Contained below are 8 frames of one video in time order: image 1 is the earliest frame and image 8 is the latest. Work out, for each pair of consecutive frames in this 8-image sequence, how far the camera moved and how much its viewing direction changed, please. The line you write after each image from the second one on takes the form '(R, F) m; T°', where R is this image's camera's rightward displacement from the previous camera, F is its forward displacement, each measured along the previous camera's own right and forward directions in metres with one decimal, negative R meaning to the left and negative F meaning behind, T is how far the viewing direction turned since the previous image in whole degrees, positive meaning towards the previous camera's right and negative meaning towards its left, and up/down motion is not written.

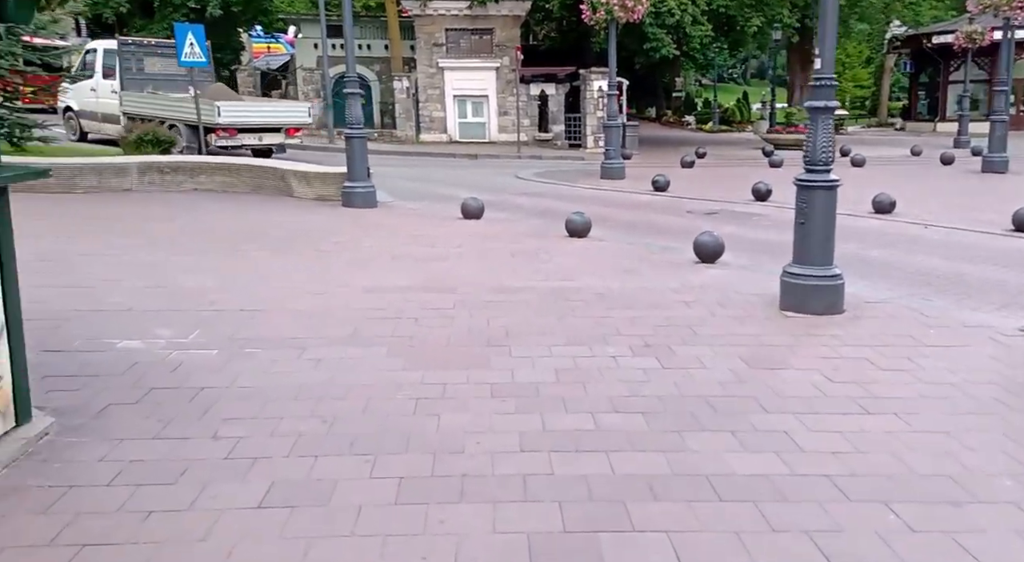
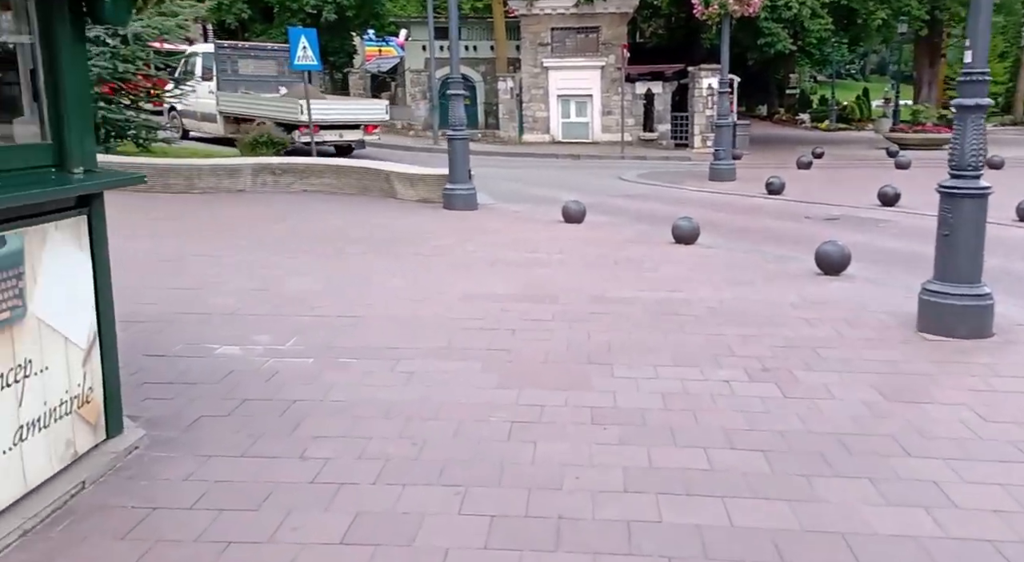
(0.0, +0.3) m; -6°
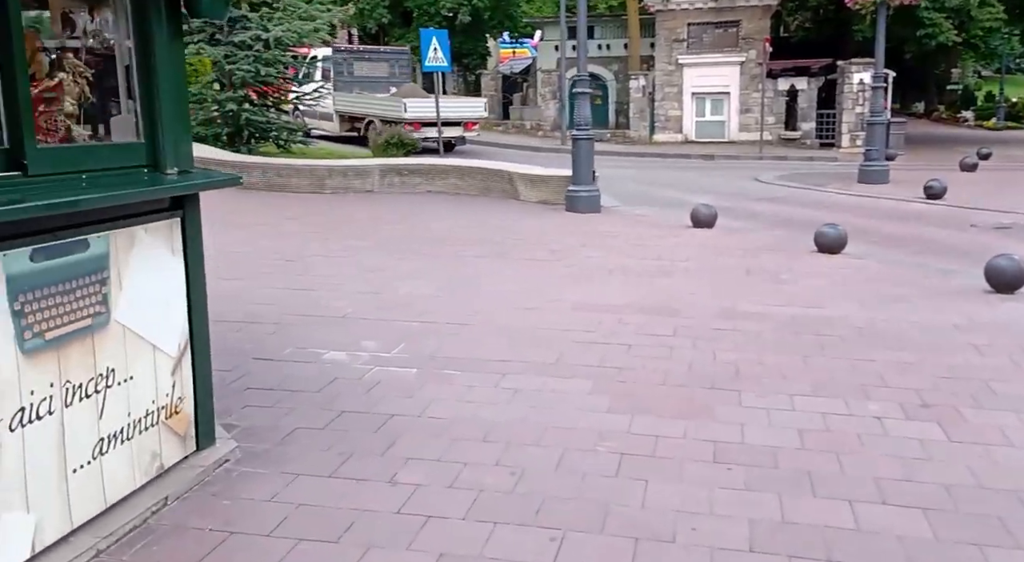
(+0.1, +0.4) m; -7°
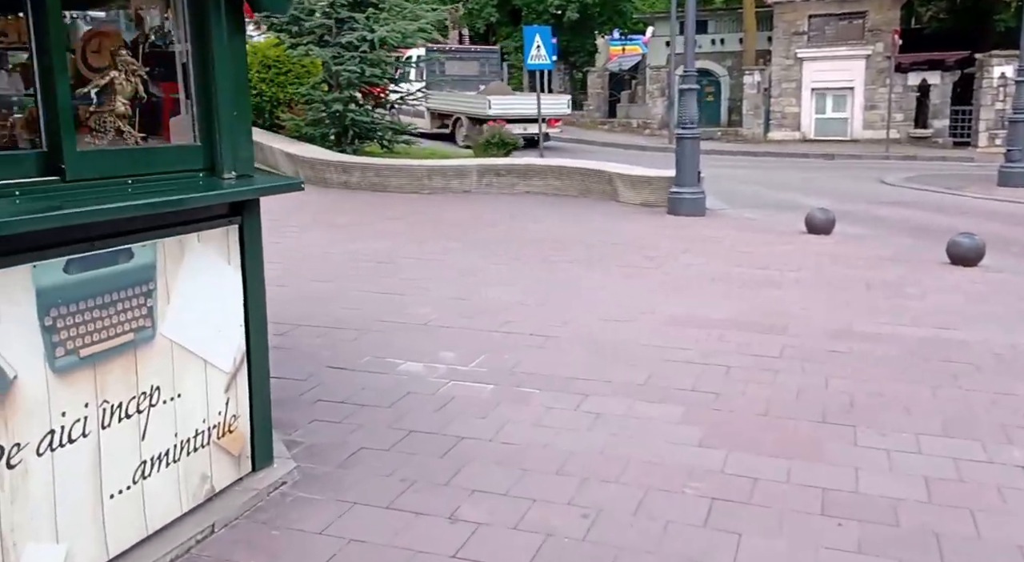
(+0.1, +0.4) m; -6°
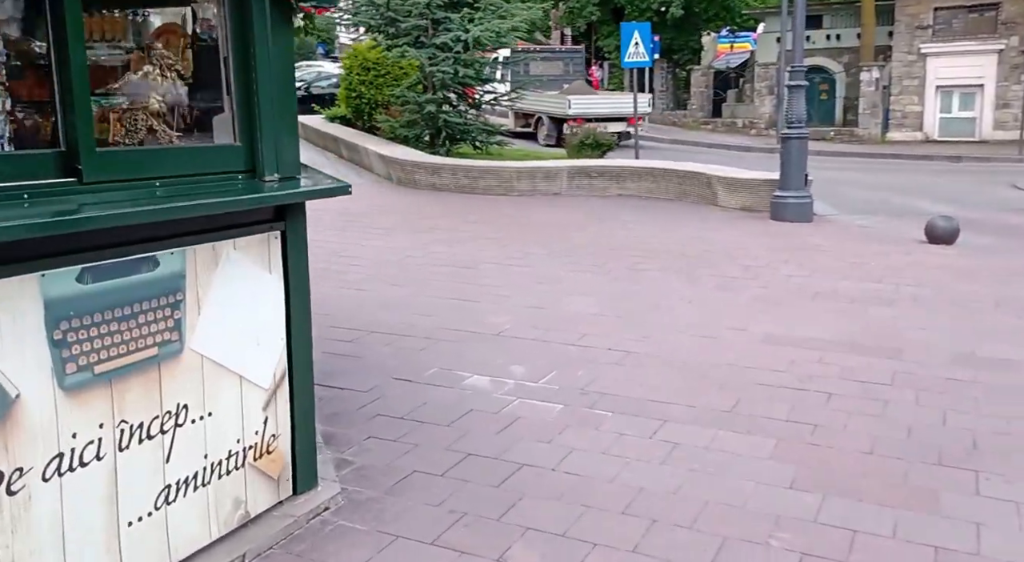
(+0.1, +0.4) m; -6°
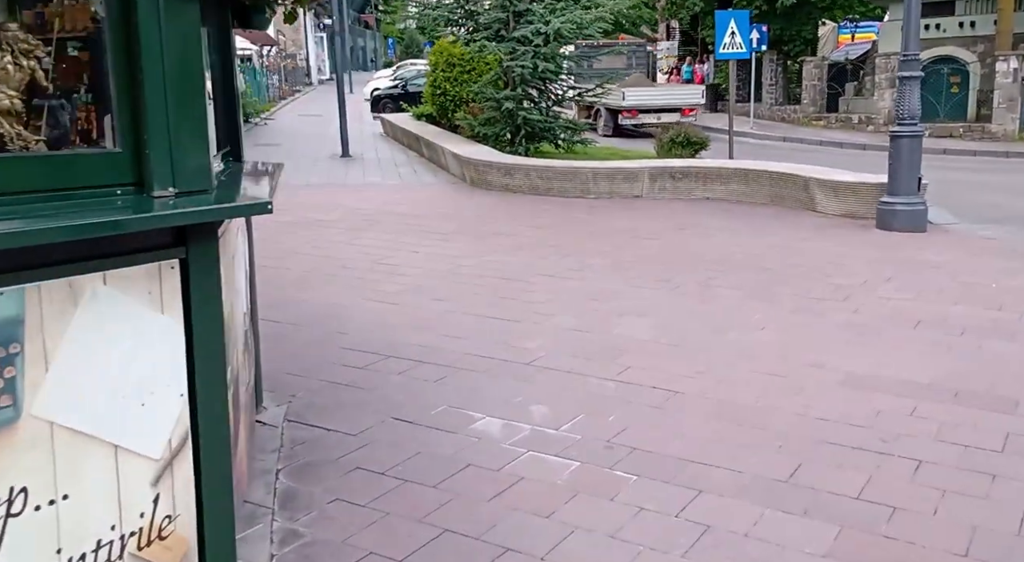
(+0.4, +0.9) m; -6°
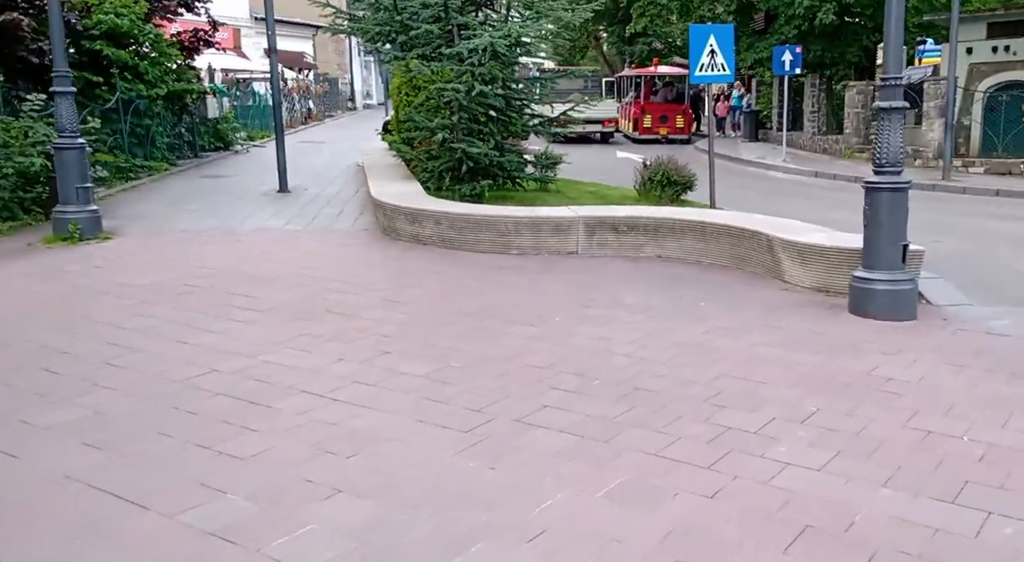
(+1.8, +2.9) m; -4°
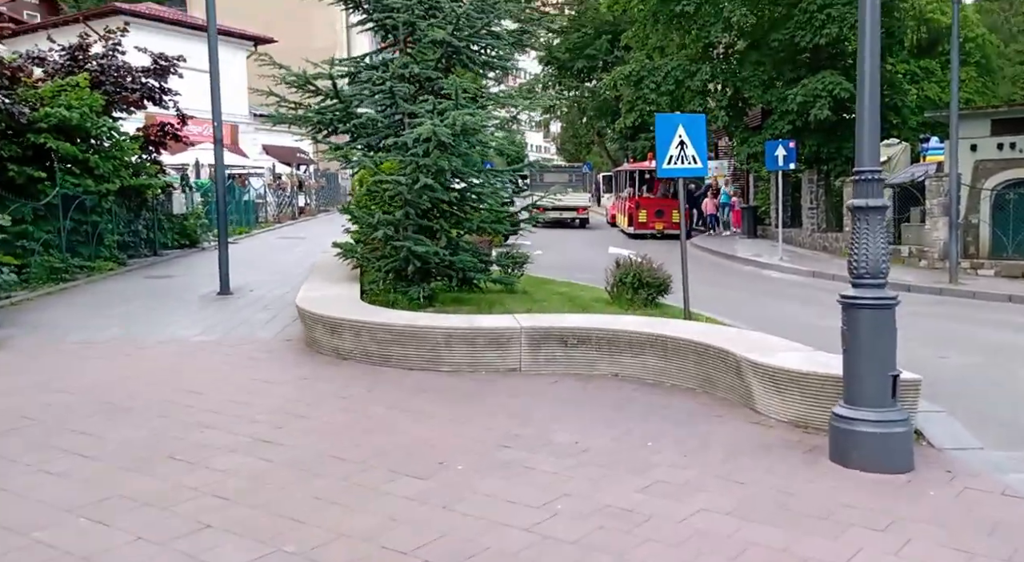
(+0.7, +1.6) m; -1°
